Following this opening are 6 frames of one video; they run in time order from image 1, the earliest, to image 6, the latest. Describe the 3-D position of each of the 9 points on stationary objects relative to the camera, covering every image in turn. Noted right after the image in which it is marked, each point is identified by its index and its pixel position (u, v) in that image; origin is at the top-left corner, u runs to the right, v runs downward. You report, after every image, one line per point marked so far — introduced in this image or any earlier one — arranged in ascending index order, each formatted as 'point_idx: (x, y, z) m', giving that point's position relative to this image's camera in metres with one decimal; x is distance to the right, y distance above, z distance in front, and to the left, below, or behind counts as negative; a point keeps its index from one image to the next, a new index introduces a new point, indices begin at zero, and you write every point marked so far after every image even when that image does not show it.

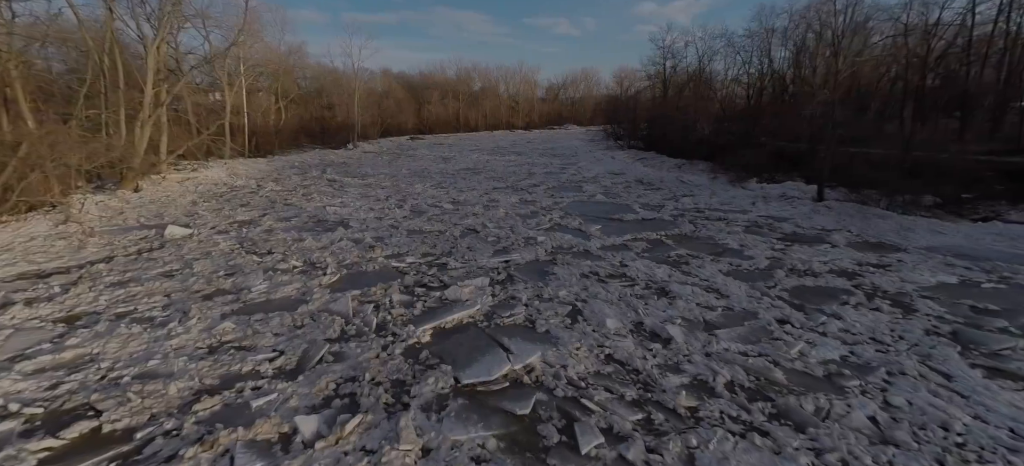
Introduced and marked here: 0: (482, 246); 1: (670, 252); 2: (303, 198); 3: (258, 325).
0: (-0.4, -0.2, +6.5) m
1: (+2.1, -0.3, +6.0) m
2: (-4.9, +0.8, +10.6) m
3: (-2.2, -0.8, +4.0) m
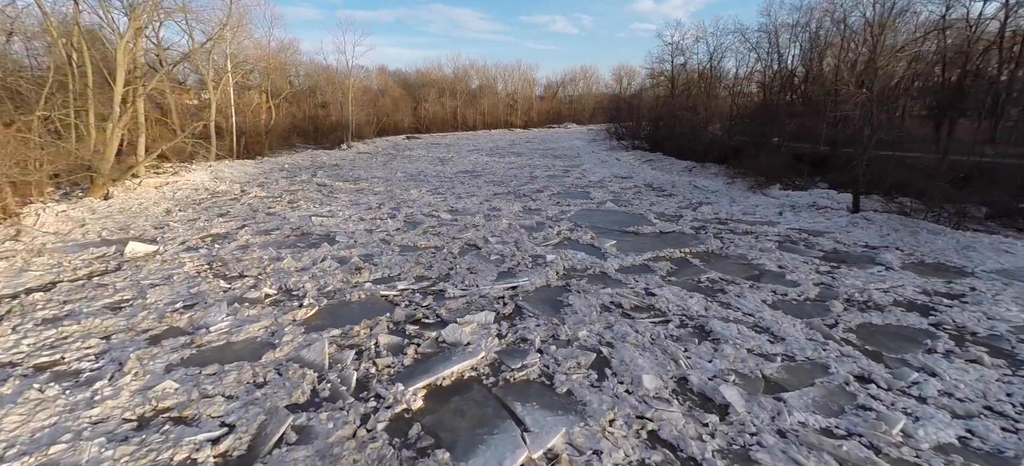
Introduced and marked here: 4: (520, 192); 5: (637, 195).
0: (-0.3, -0.4, +5.7) m
1: (+2.2, -0.5, +5.3) m
2: (-4.9, +0.6, +9.8) m
3: (-2.1, -1.1, +3.2) m
4: (+0.2, +1.0, +11.4) m
5: (+2.9, +0.9, +10.5) m
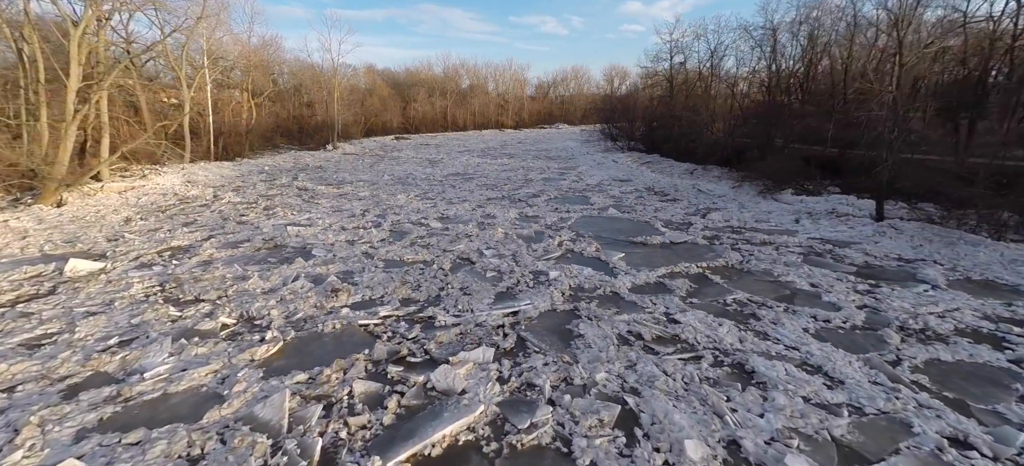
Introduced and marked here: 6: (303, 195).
0: (-0.4, -0.6, +5.0) m
1: (+2.2, -0.7, +4.6) m
2: (-5.0, +0.4, +9.0) m
3: (-2.1, -1.2, +2.5) m
4: (+0.1, +0.9, +10.7) m
5: (+2.8, +0.7, +9.9) m
6: (-5.2, +1.0, +11.2) m
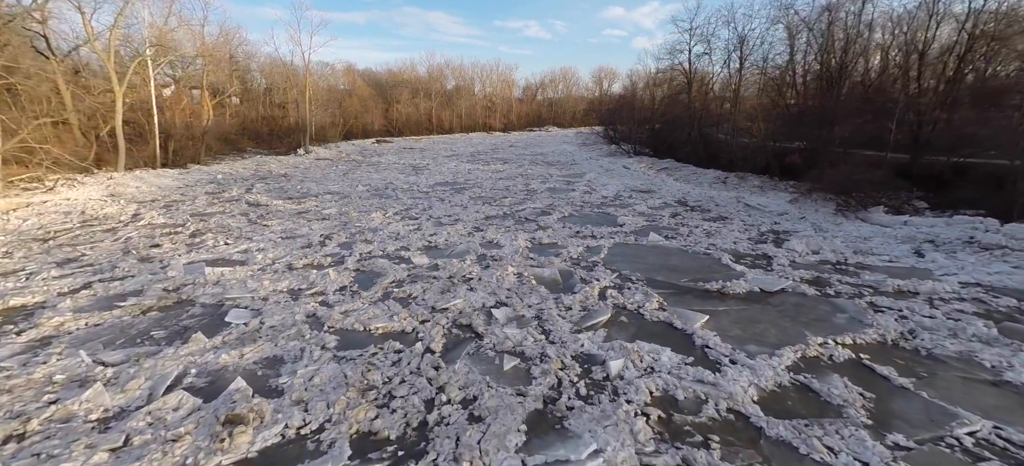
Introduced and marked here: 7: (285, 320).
0: (-0.1, -1.1, +2.9) m
1: (+2.5, -1.1, +2.5) m
2: (-4.8, -0.1, +6.7) m
3: (-1.7, -1.7, +0.2) m
4: (+0.1, +0.4, +8.5) m
5: (+2.9, +0.2, +7.8) m
6: (-5.2, +0.4, +8.9) m
7: (-2.1, -0.8, +4.1) m
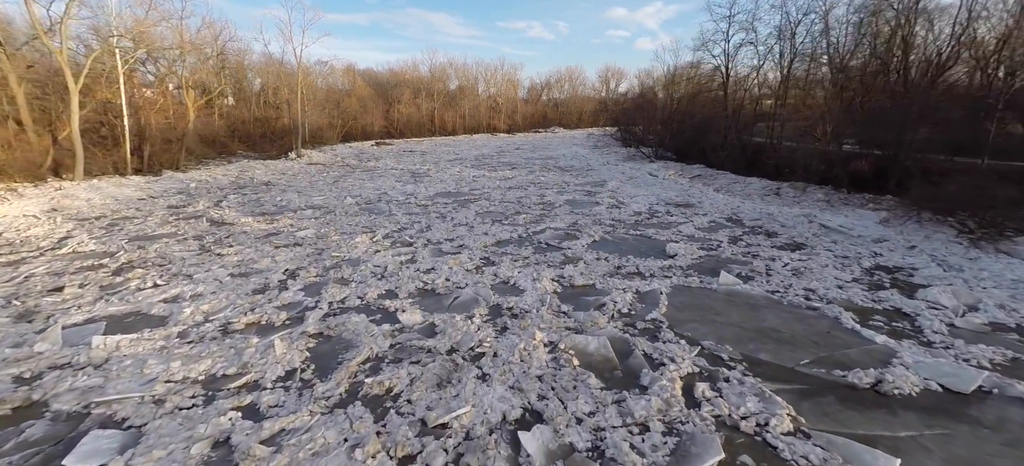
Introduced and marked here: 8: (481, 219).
0: (+0.1, -1.5, +1.1) m
1: (+2.7, -1.5, +0.8) m
2: (-4.6, -0.6, +5.0) m
3: (-1.6, -2.1, -1.5) m
4: (+0.4, -0.1, +6.8) m
5: (+3.2, -0.2, +6.0) m
6: (-4.9, 0.0, +7.3) m
7: (-1.9, -1.2, +2.4) m
8: (-0.6, +0.3, +8.3) m
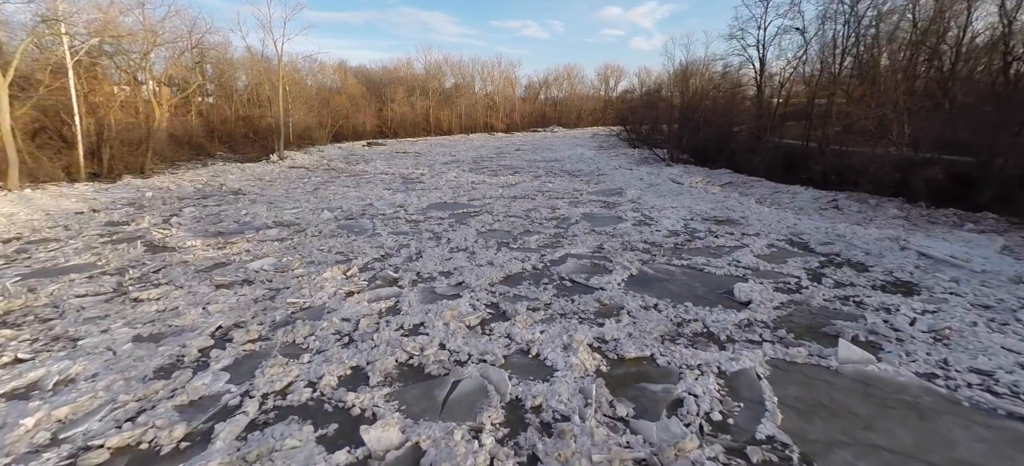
0: (+0.3, -1.9, -0.4) m
1: (+2.9, -1.9, -0.7) m
2: (-4.4, -1.0, +3.4) m
3: (-1.3, -2.5, -3.1) m
4: (+0.6, -0.5, +5.3) m
5: (+3.3, -0.6, +4.5) m
6: (-4.7, -0.4, +5.7) m
7: (-1.7, -1.6, +0.8) m
8: (-0.4, -0.1, +6.7) m
